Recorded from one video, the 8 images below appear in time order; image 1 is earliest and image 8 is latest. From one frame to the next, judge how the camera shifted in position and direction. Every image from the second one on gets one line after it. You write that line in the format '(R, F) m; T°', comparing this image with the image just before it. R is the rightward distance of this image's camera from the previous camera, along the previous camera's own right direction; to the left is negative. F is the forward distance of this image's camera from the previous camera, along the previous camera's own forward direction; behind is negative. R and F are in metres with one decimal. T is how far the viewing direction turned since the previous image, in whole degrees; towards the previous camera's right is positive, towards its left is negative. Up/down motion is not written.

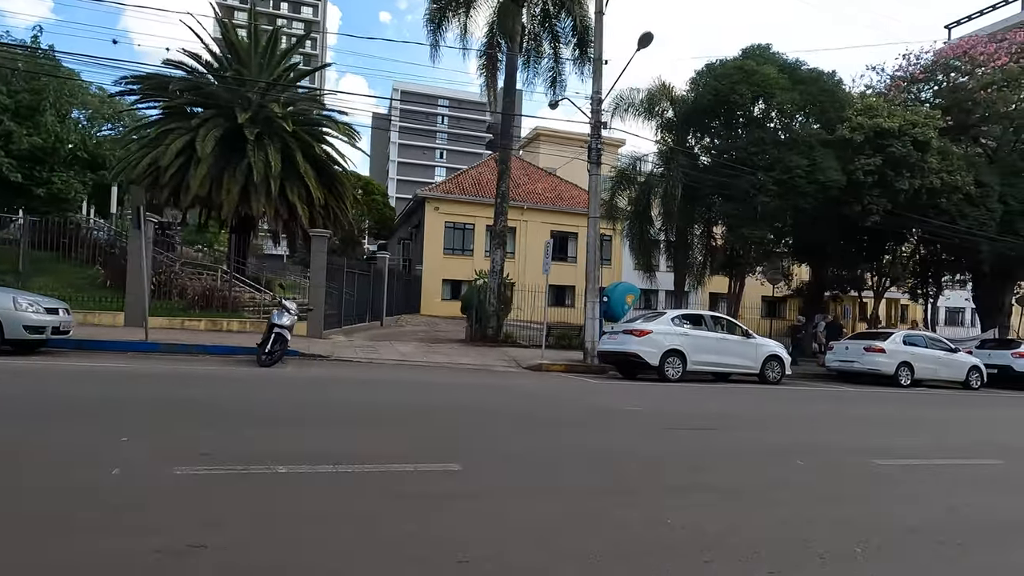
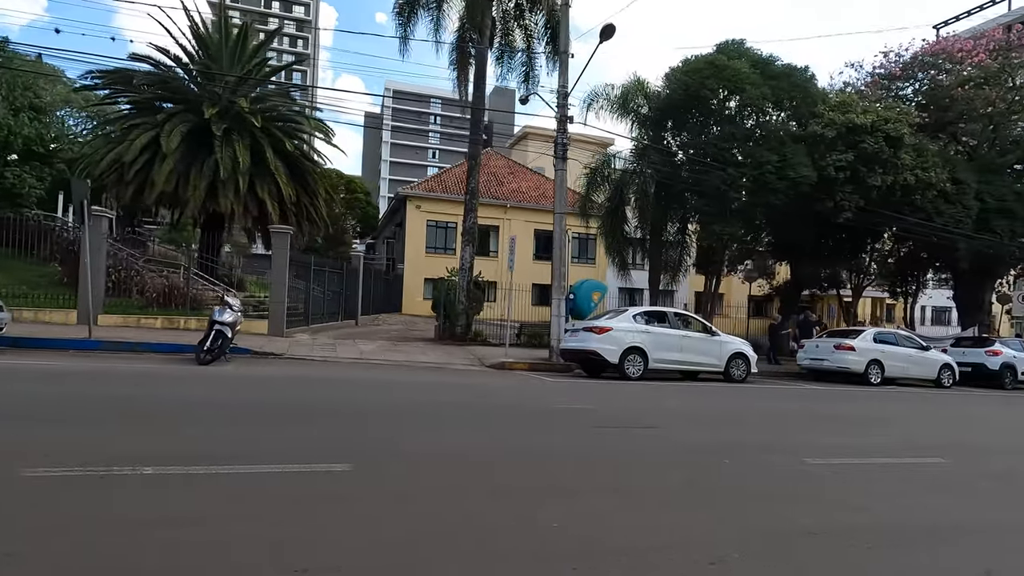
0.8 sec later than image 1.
(+1.1, +0.3) m; 0°
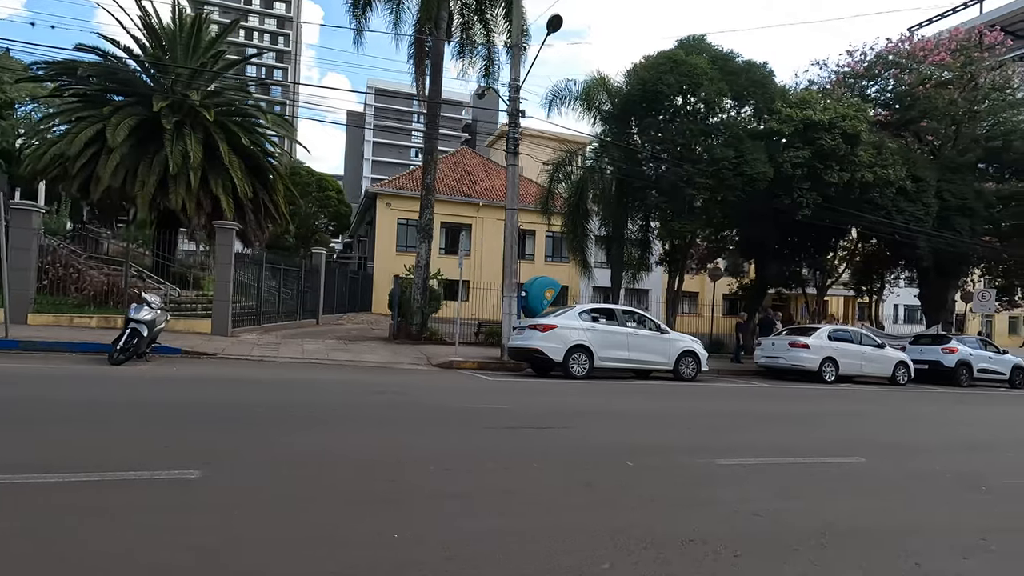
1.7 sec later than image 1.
(+1.2, +0.4) m; +1°
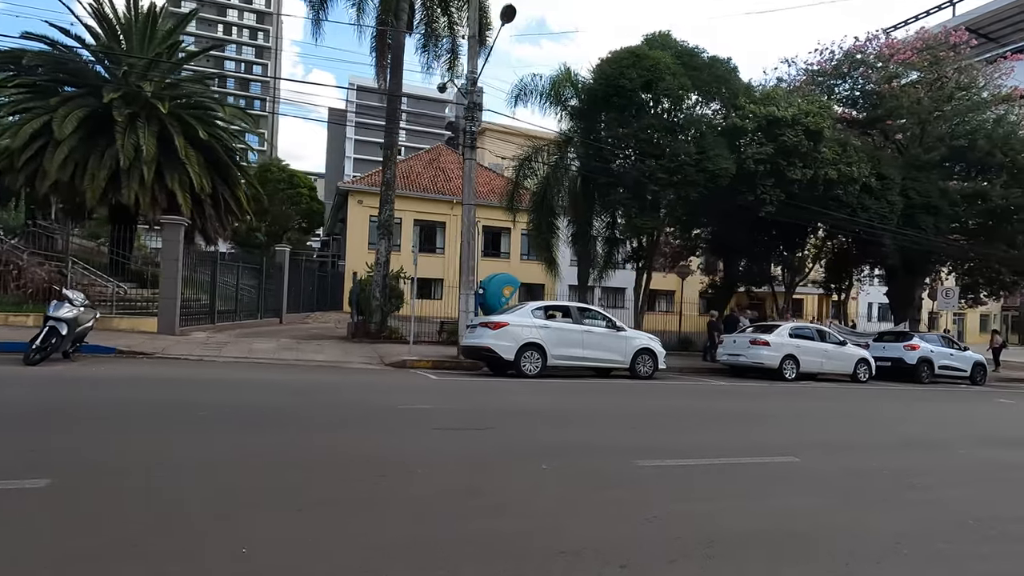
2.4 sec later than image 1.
(+0.9, +0.3) m; +1°
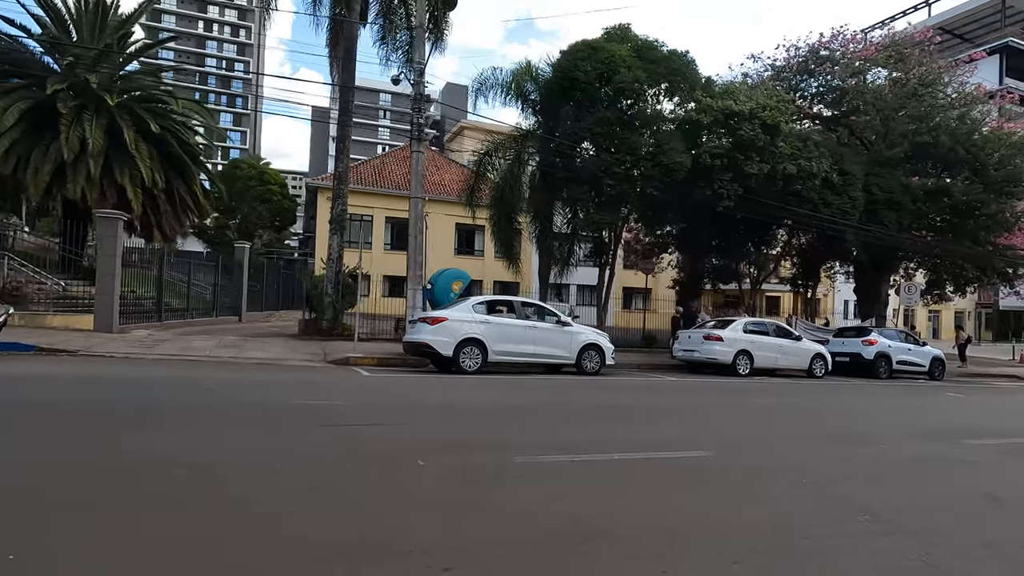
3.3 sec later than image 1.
(+1.3, +0.3) m; +1°
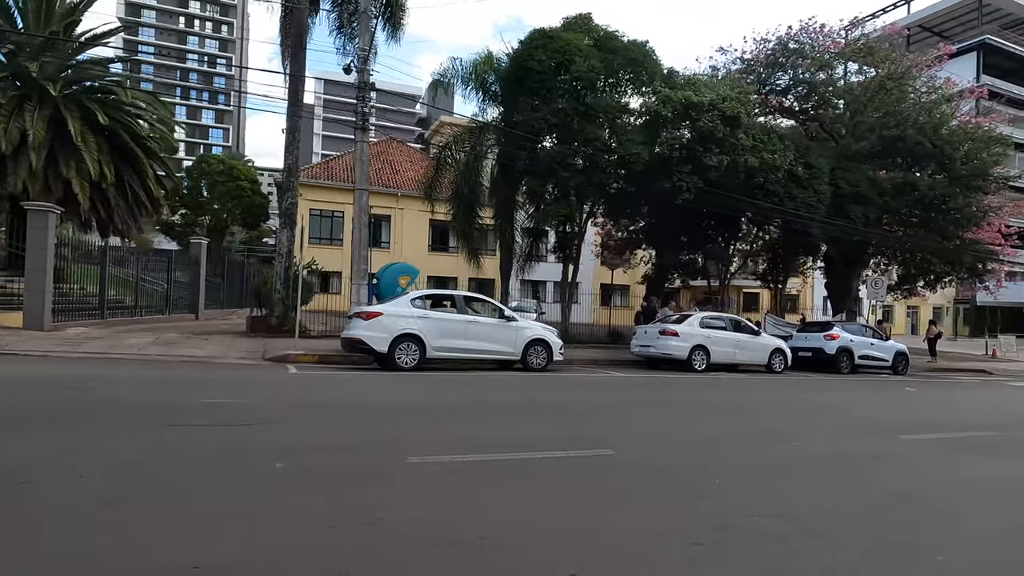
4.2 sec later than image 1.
(+1.3, +0.5) m; +1°
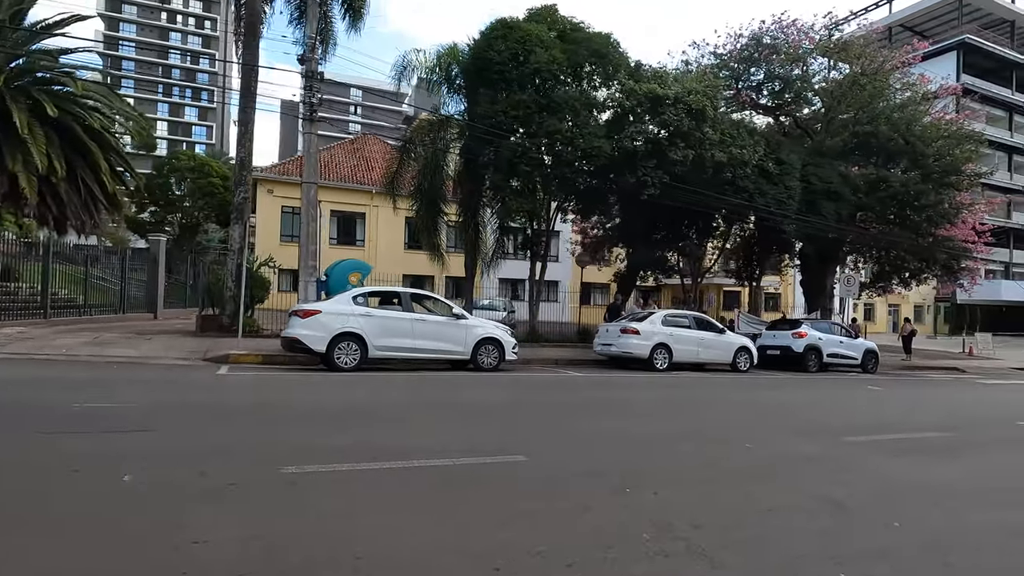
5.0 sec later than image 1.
(+1.1, +0.5) m; +1°
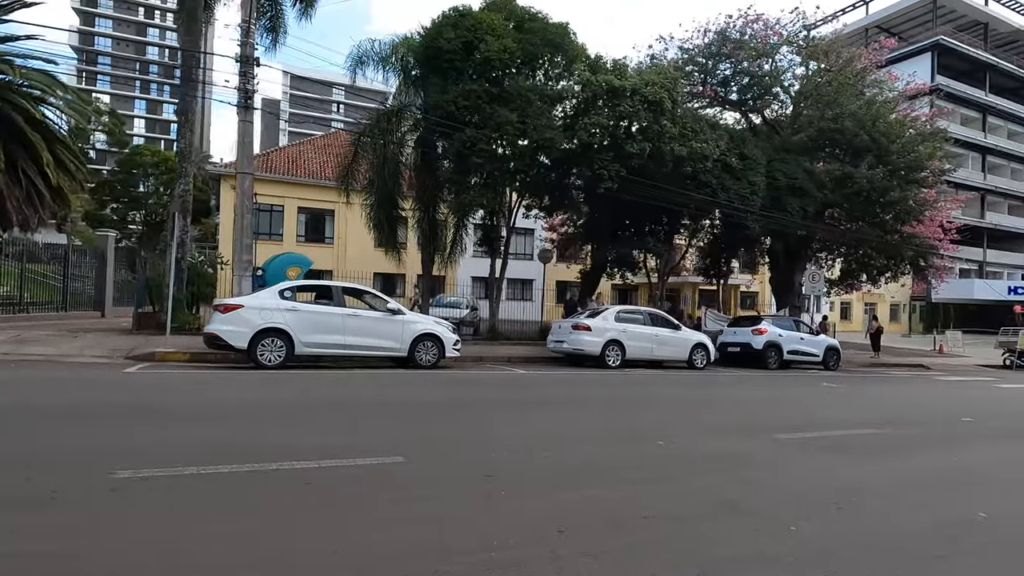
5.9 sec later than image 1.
(+1.2, +0.5) m; +1°
